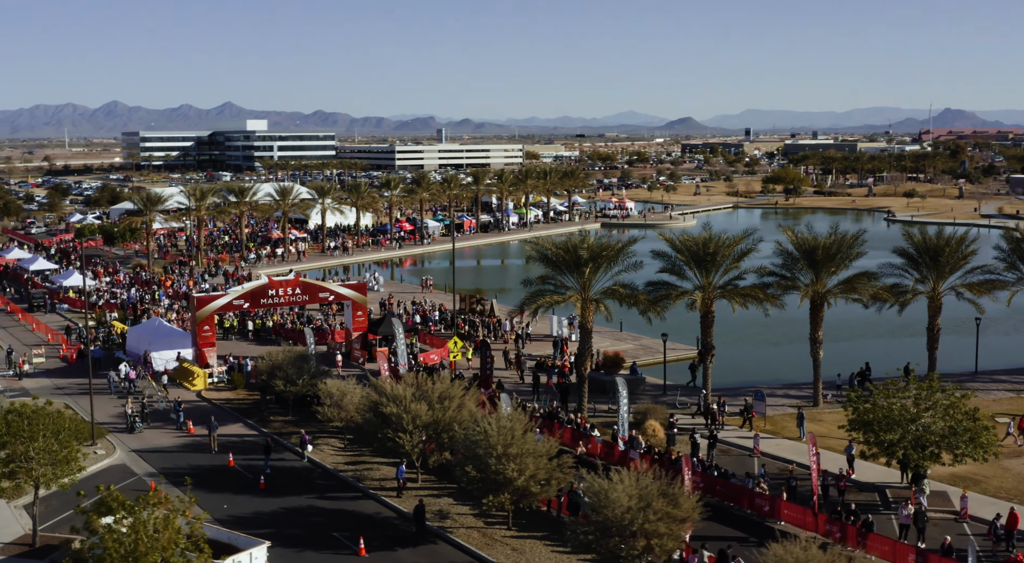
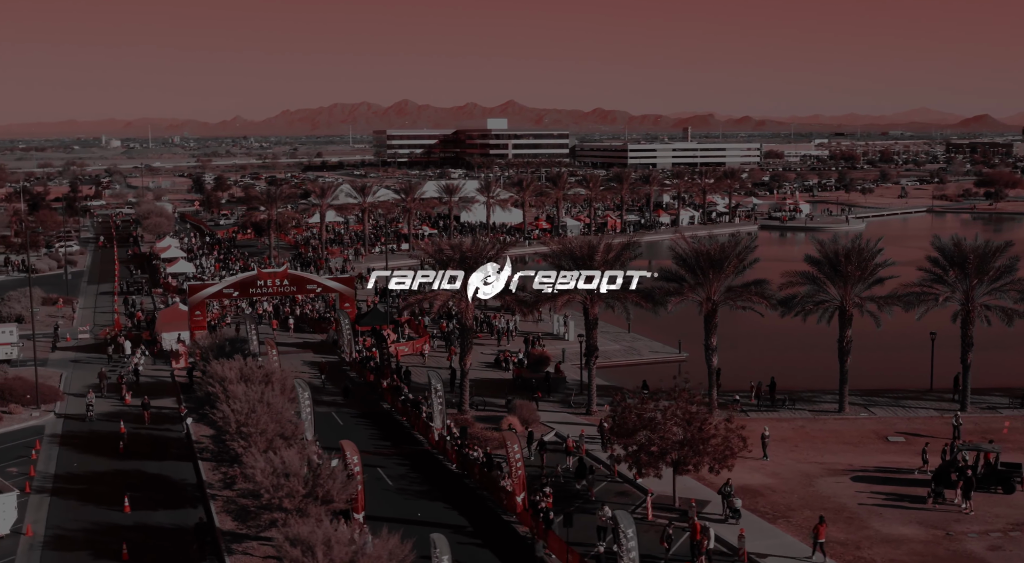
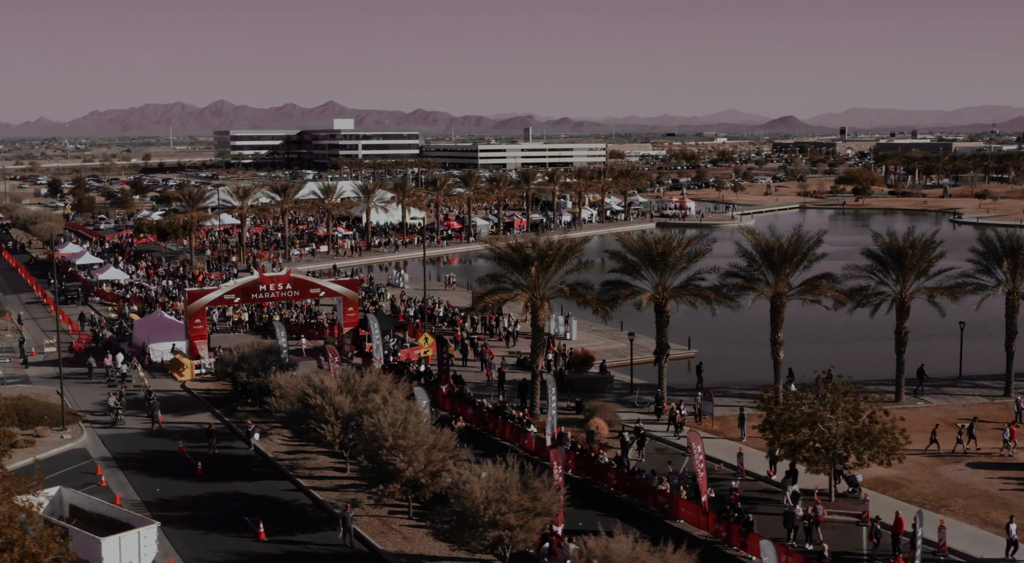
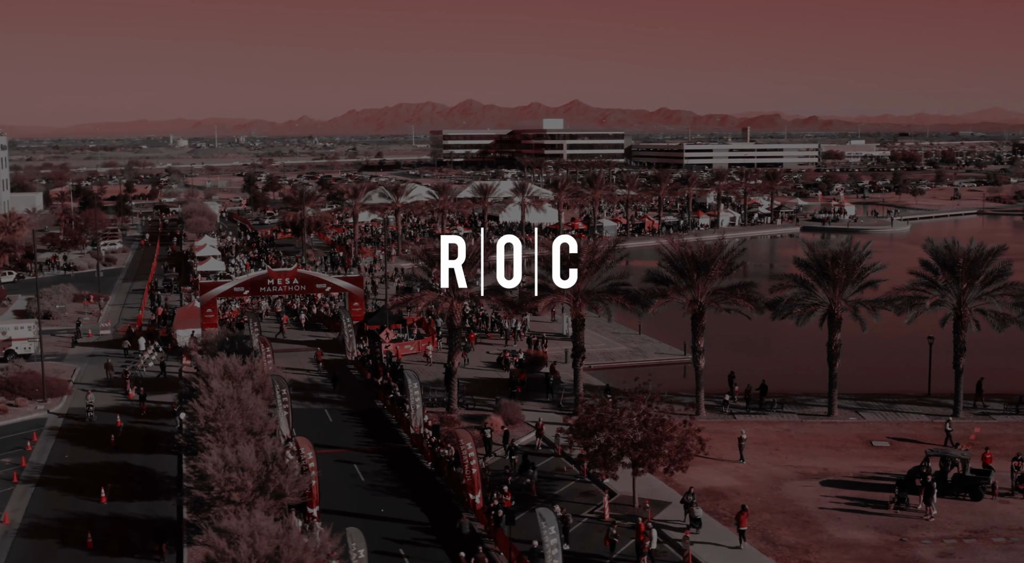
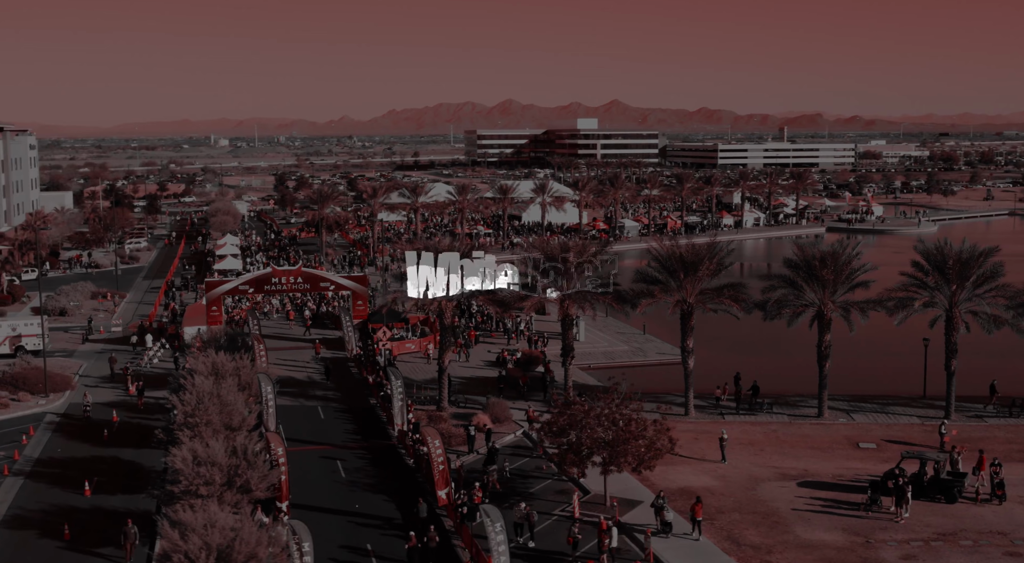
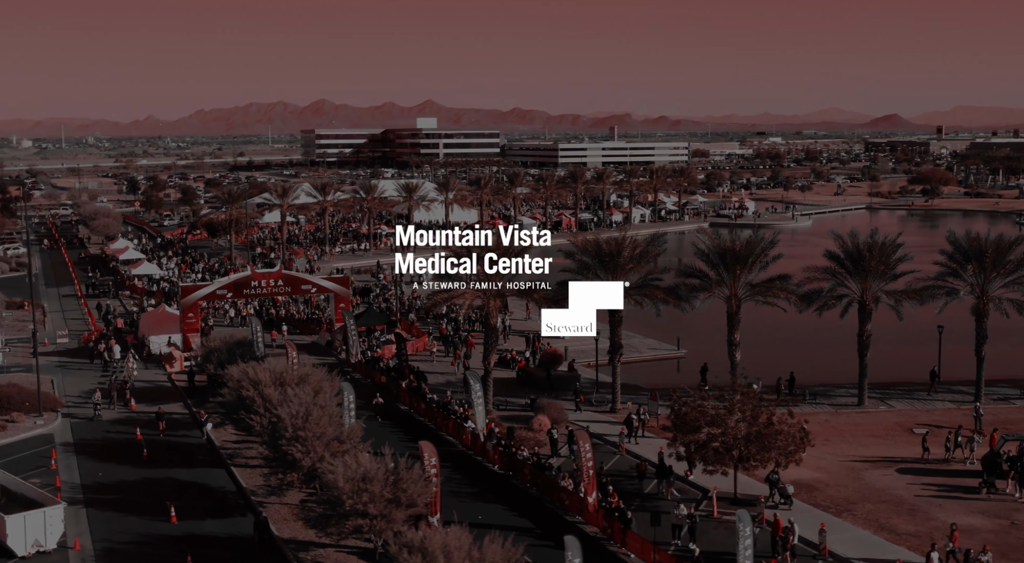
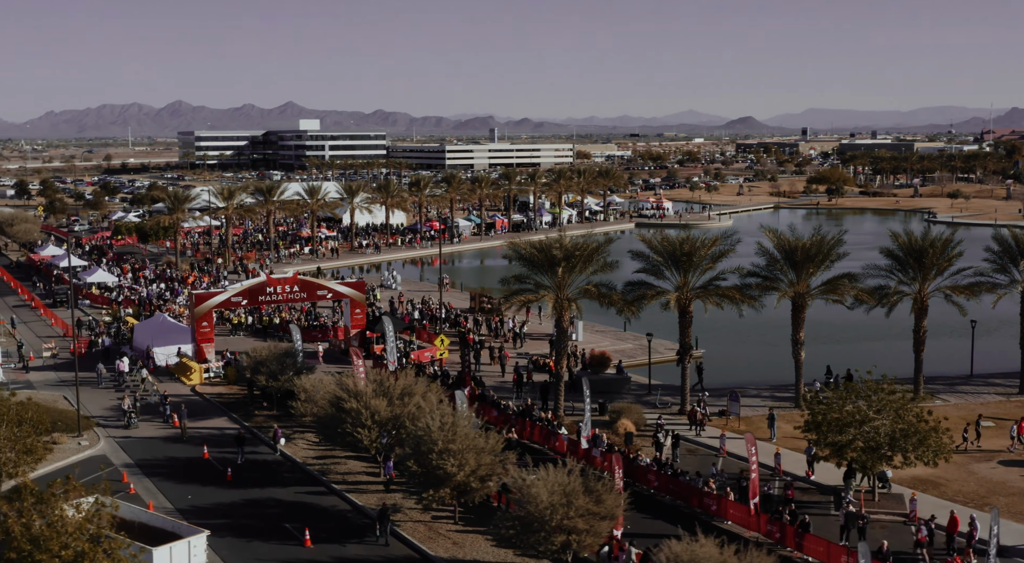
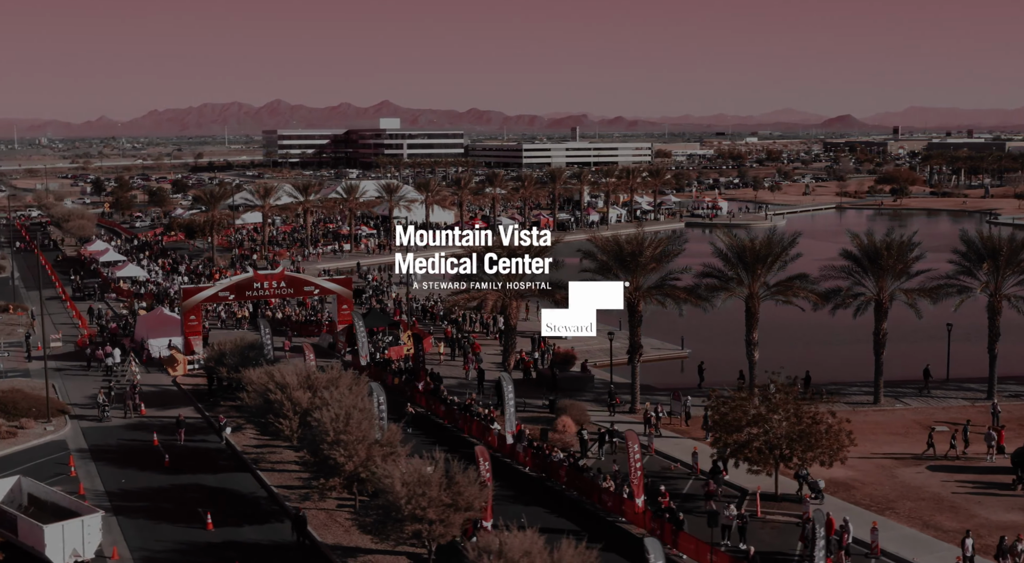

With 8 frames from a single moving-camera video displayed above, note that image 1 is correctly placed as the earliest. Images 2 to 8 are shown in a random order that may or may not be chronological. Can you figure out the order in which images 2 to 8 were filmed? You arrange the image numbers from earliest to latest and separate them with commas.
7, 3, 8, 6, 2, 4, 5
